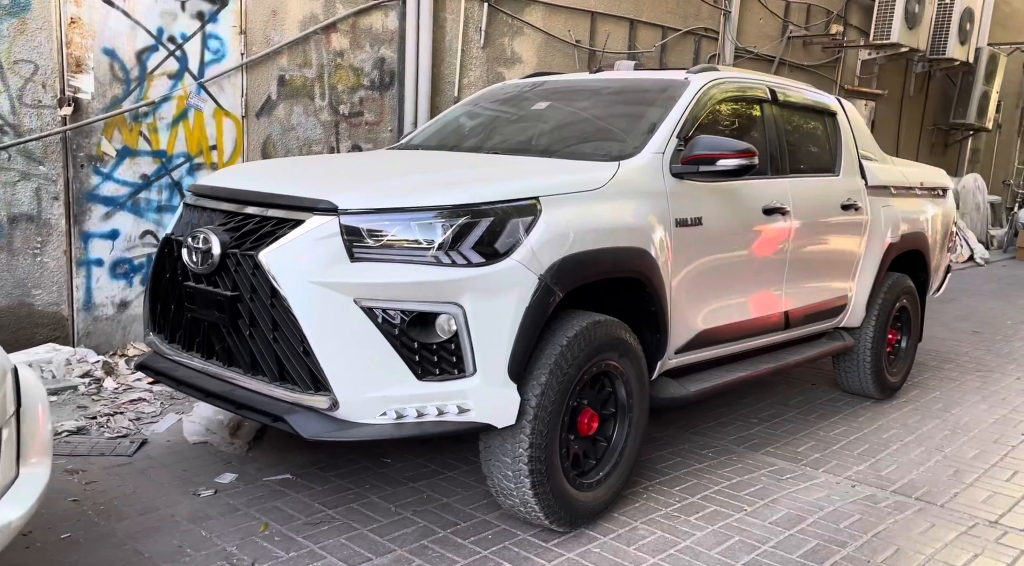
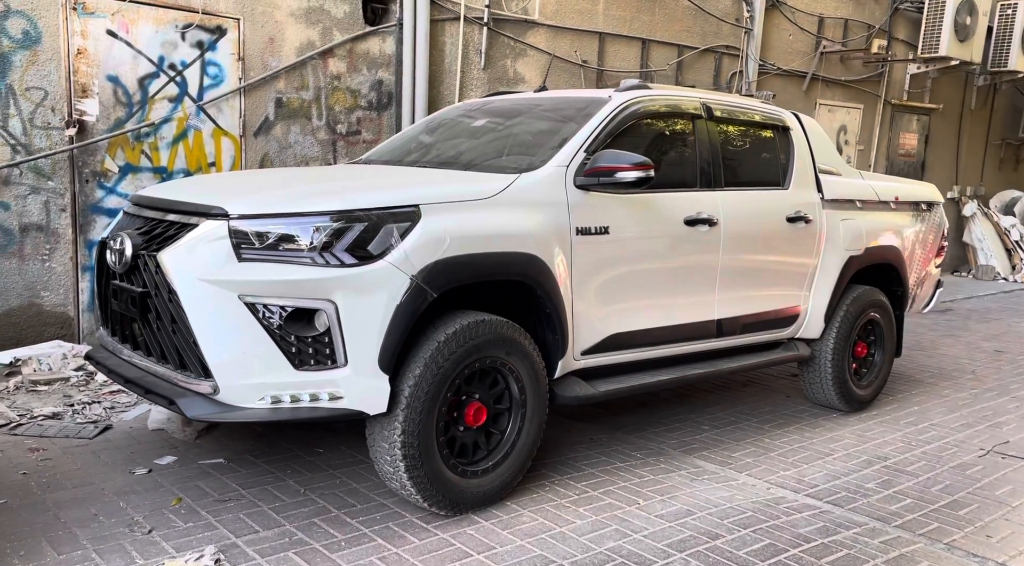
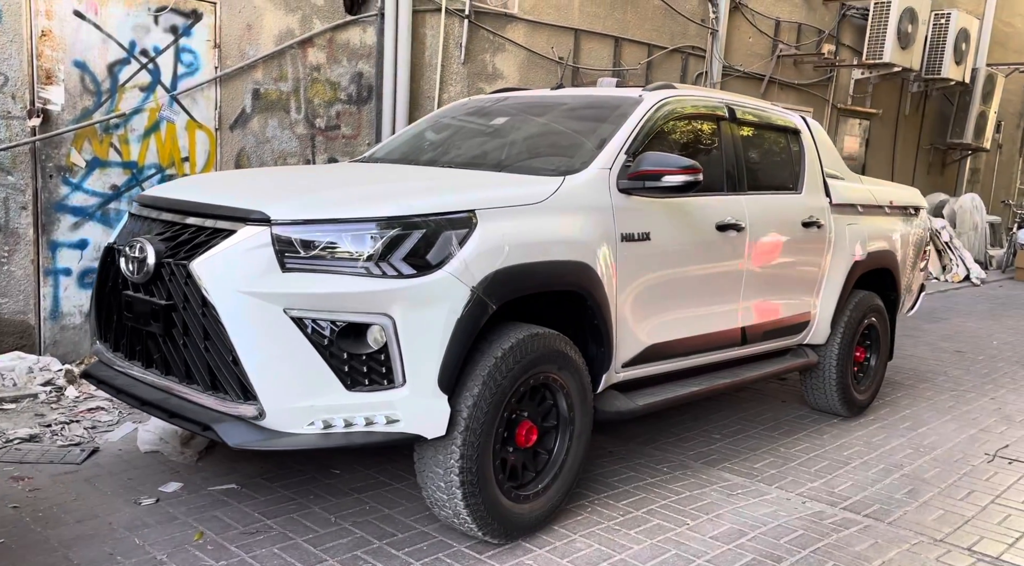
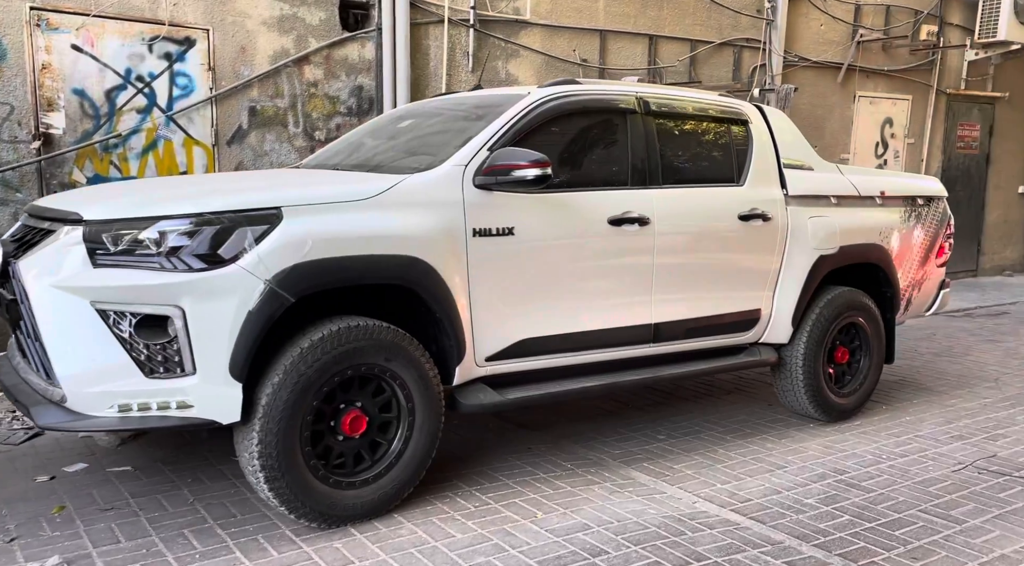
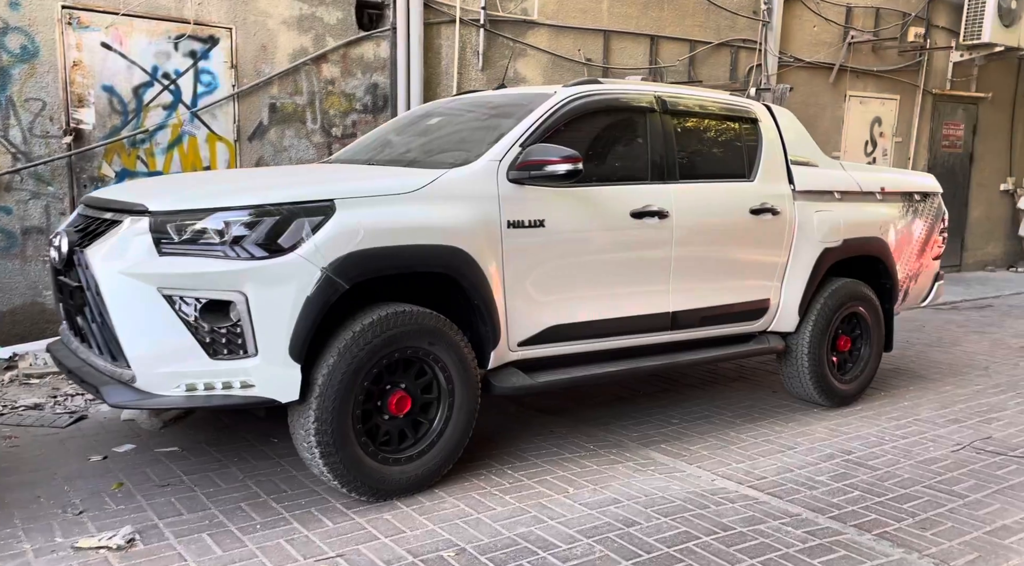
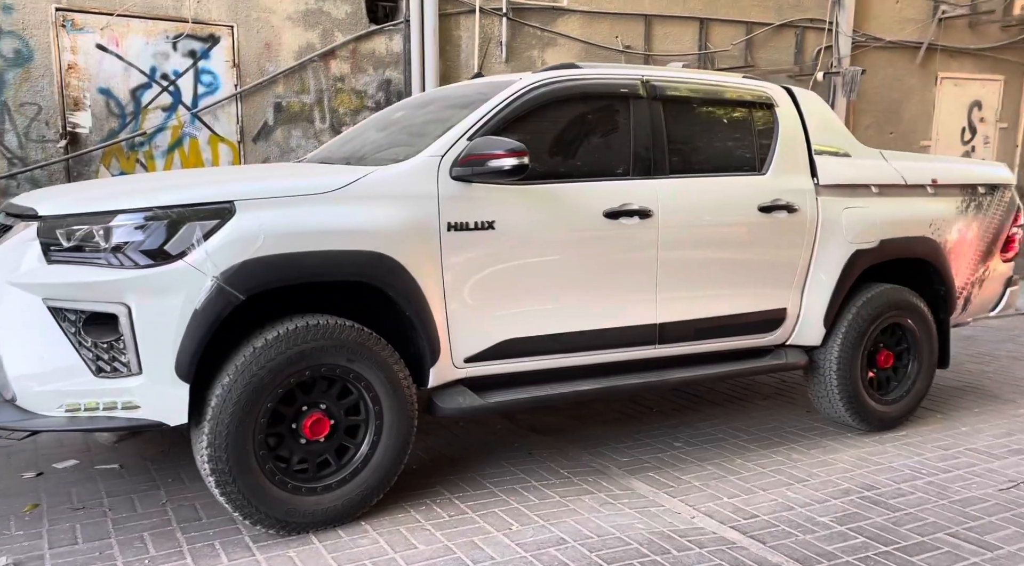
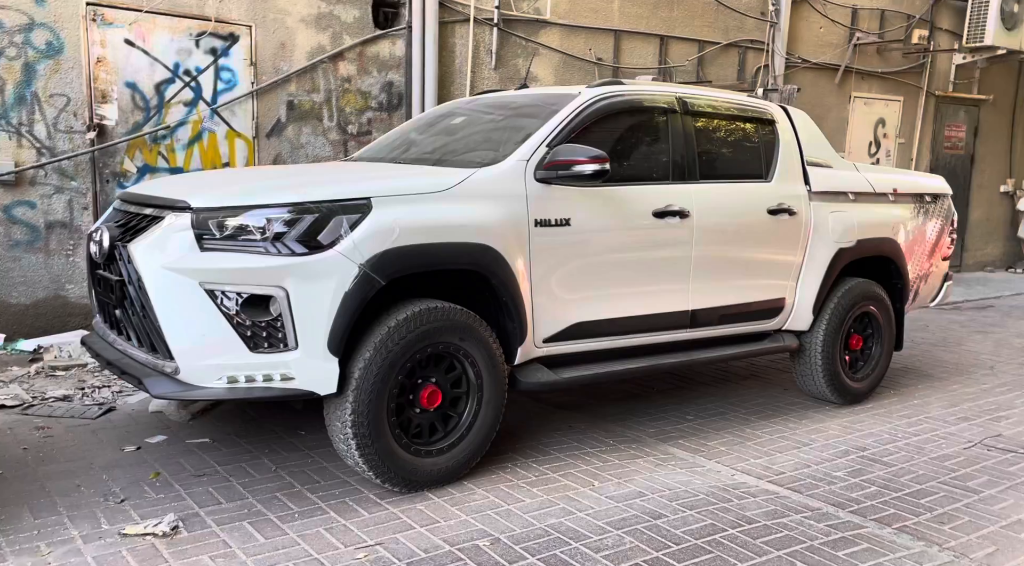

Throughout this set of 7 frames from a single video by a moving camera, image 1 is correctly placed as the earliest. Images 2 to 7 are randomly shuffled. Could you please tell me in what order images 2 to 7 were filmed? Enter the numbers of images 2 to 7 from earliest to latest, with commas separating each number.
3, 2, 7, 5, 4, 6
